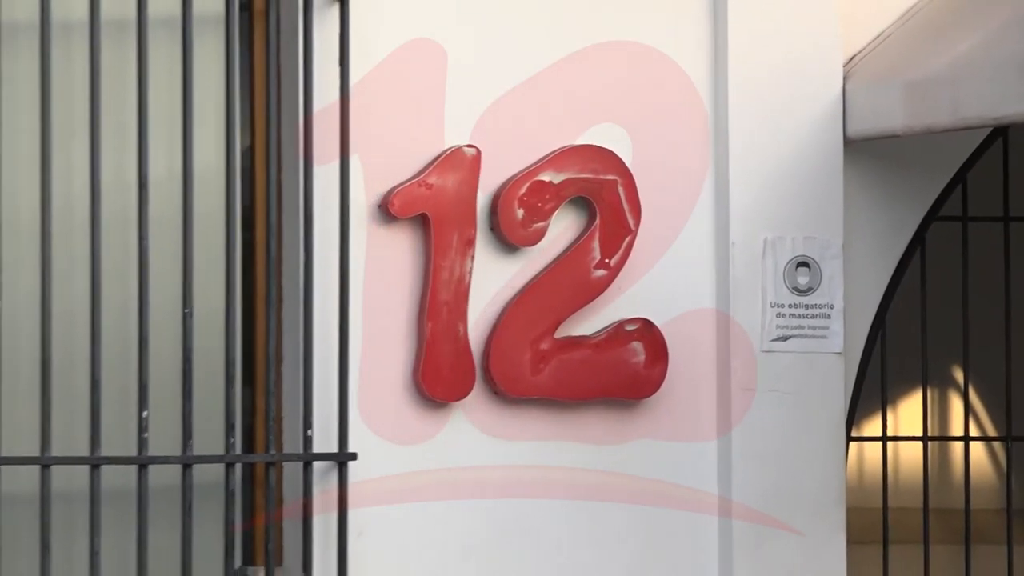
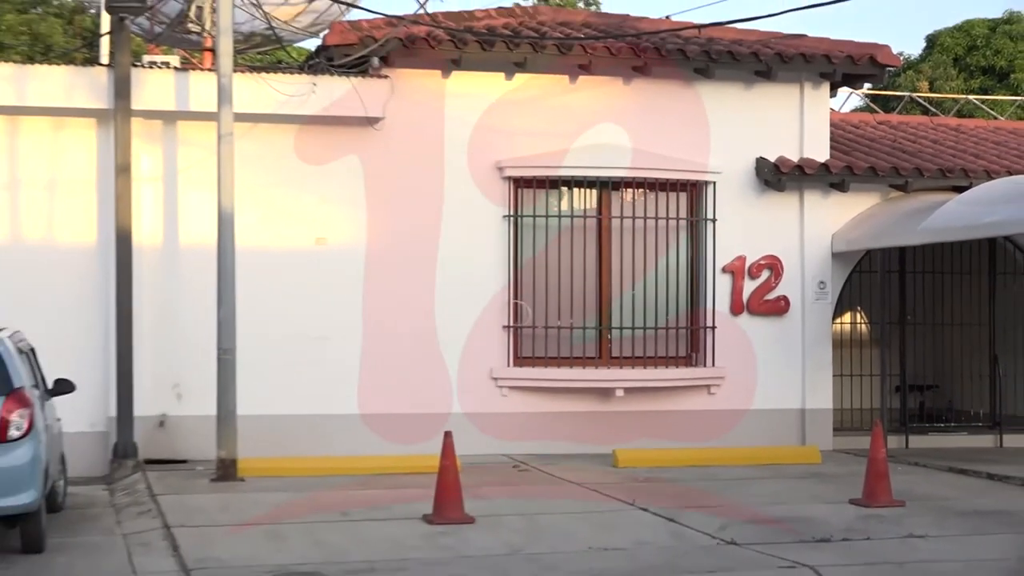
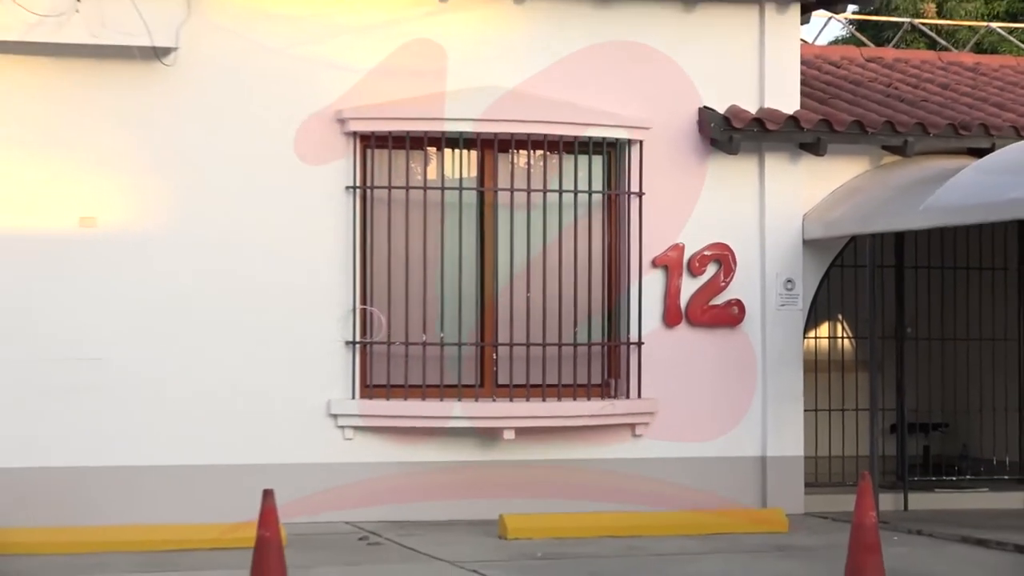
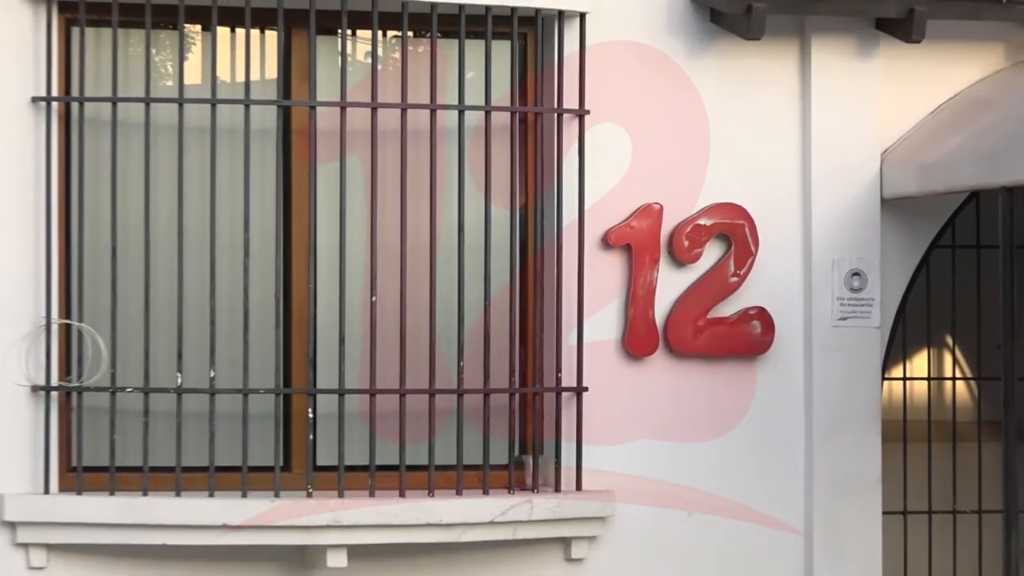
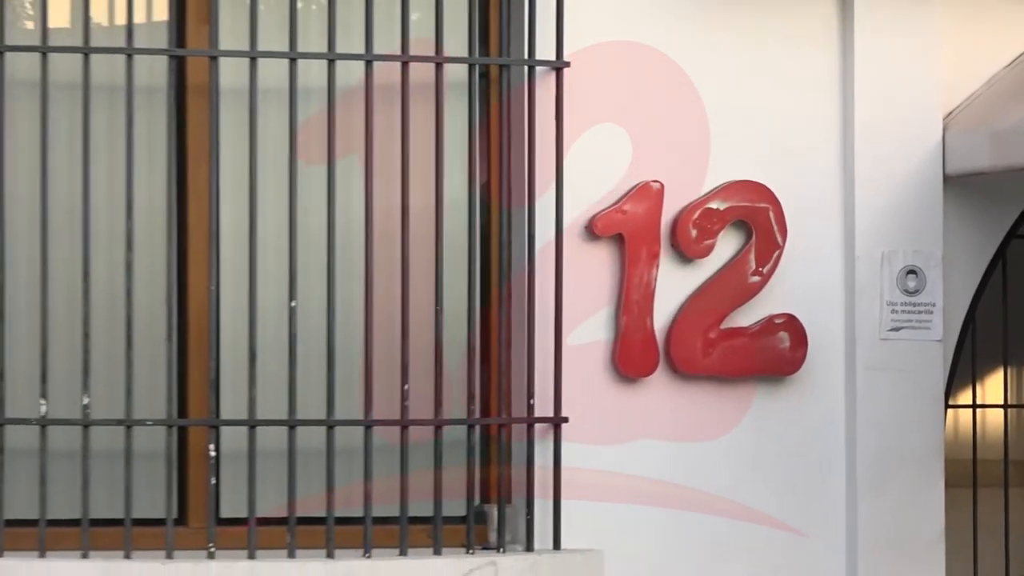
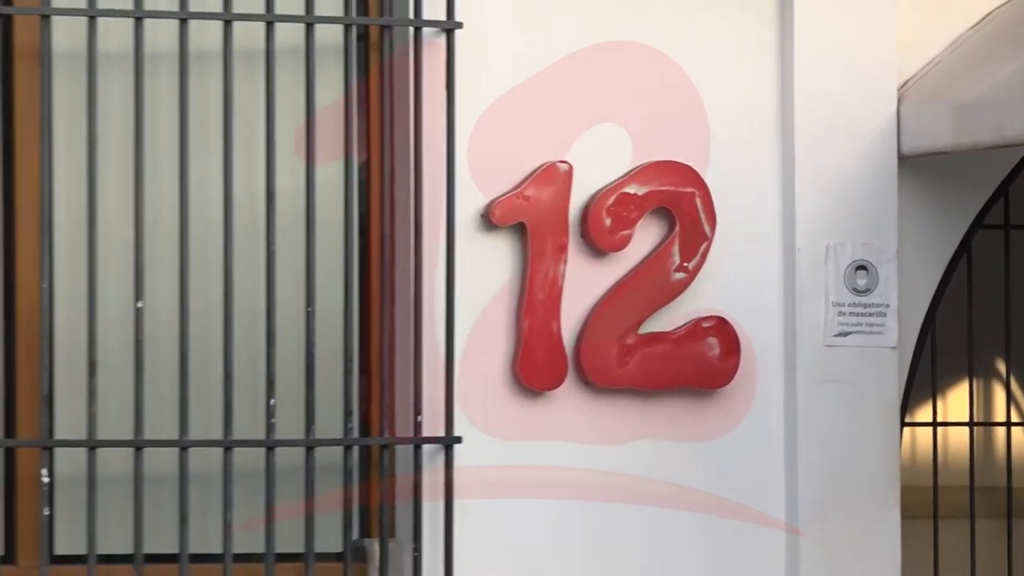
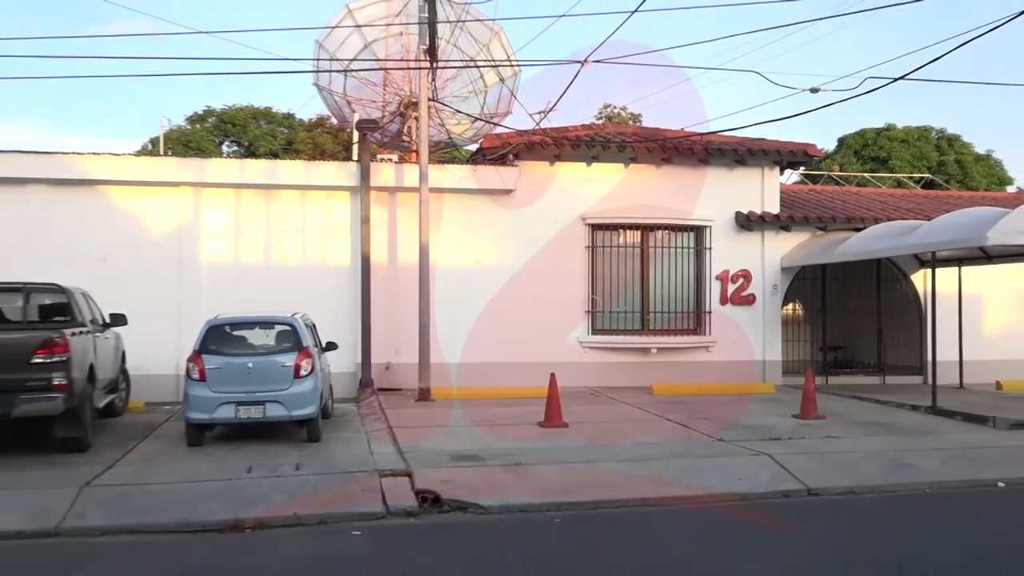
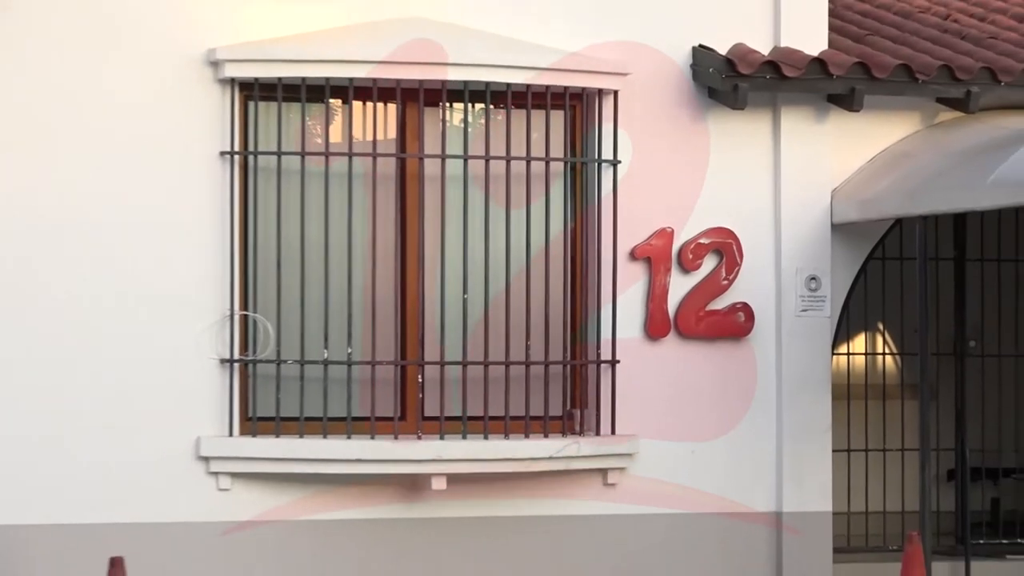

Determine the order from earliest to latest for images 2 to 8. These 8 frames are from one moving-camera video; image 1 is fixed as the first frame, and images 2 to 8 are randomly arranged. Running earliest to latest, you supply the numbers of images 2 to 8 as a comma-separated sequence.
6, 5, 4, 8, 3, 2, 7
